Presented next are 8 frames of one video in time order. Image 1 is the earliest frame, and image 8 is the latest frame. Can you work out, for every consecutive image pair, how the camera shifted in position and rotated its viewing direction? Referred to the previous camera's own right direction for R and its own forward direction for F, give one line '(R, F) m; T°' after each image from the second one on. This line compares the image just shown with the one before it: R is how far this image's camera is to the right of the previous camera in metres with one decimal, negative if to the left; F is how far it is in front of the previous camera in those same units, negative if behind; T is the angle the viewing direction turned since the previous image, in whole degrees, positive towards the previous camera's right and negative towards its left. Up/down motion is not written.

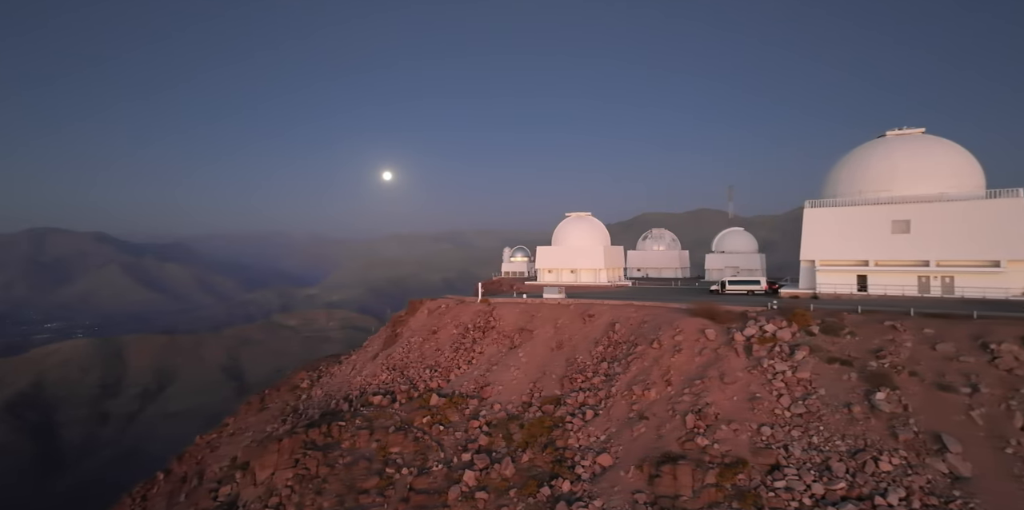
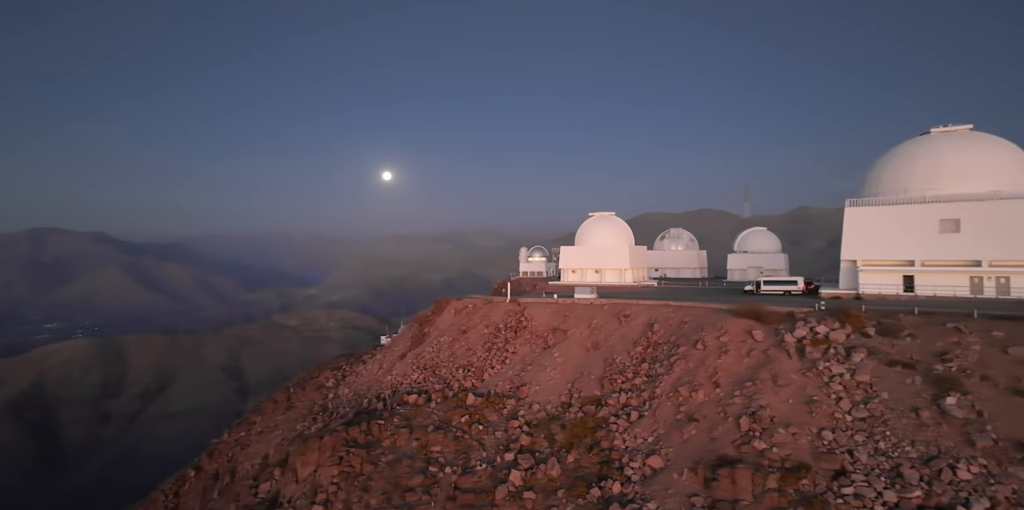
(-0.6, 0.0) m; -3°
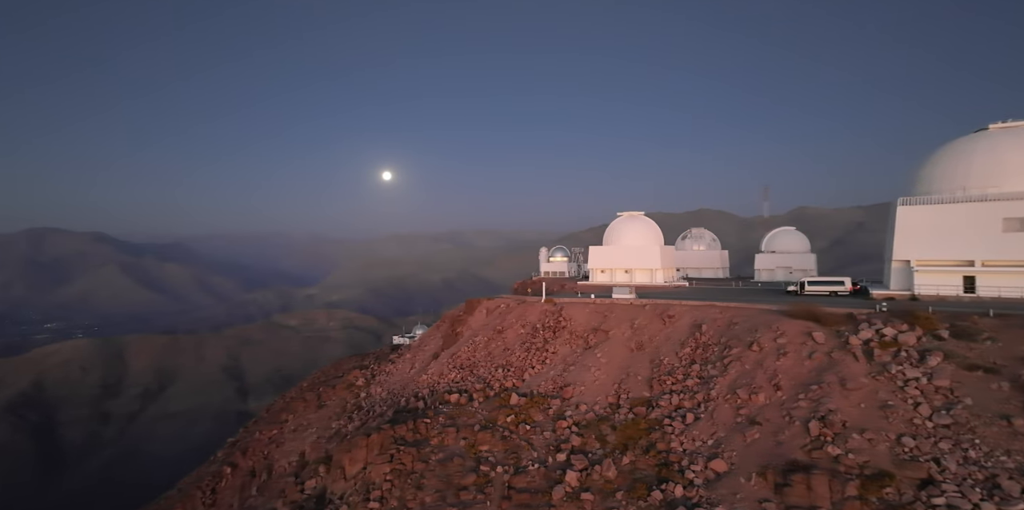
(-0.7, +0.1) m; -3°
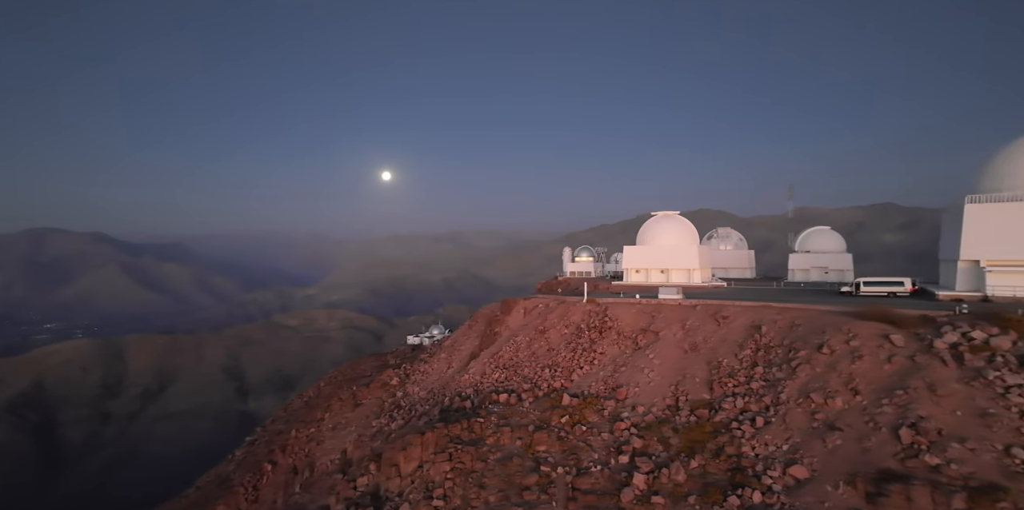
(-0.8, +0.2) m; -4°
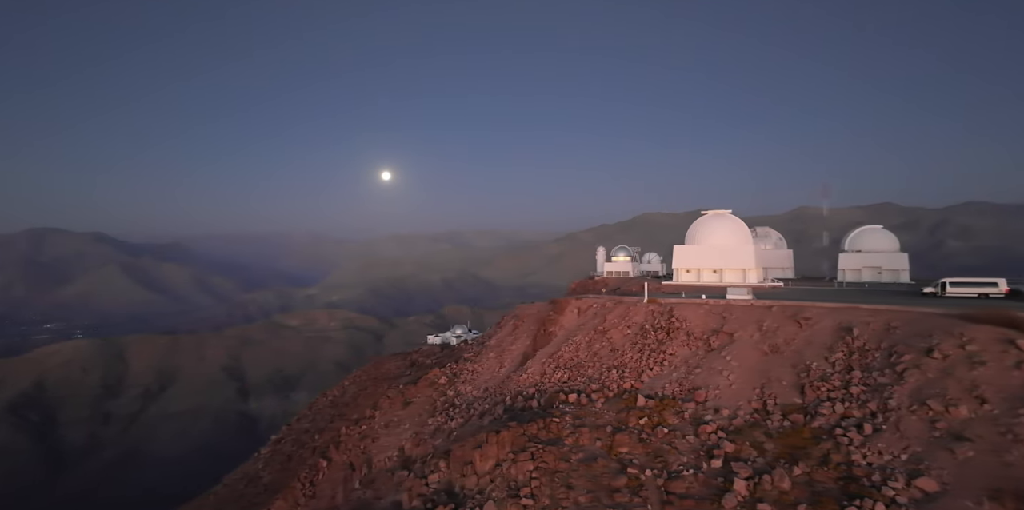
(-1.1, +0.3) m; -5°
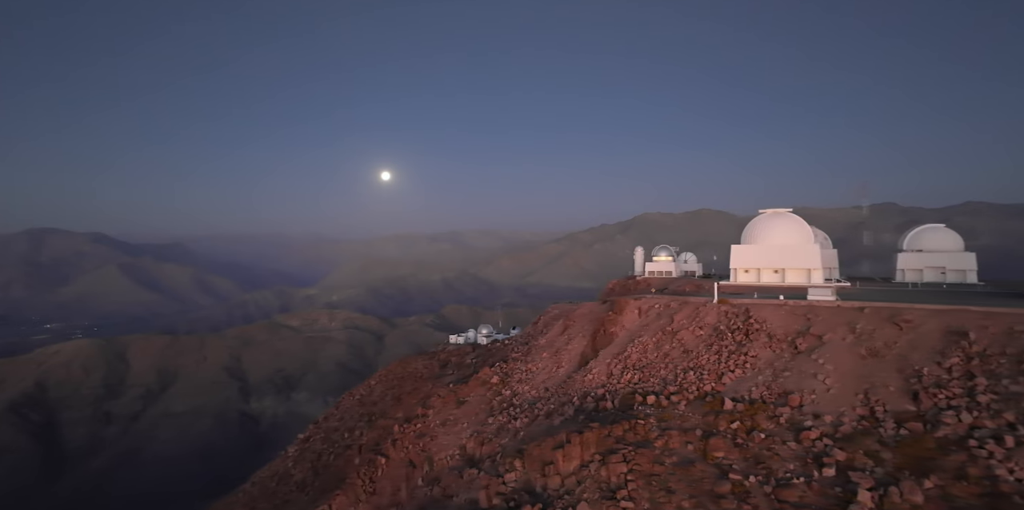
(-1.2, +0.4) m; -6°
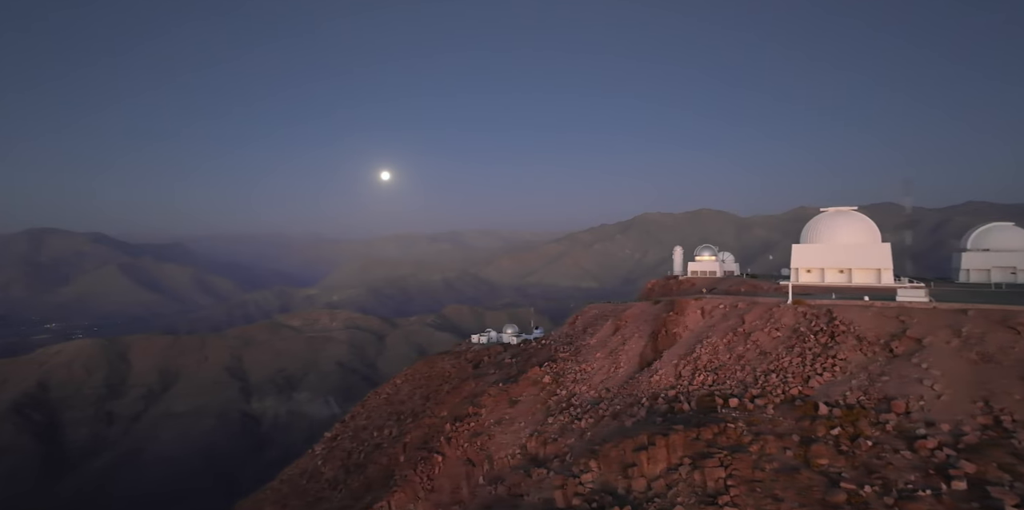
(-1.1, +0.5) m; -6°
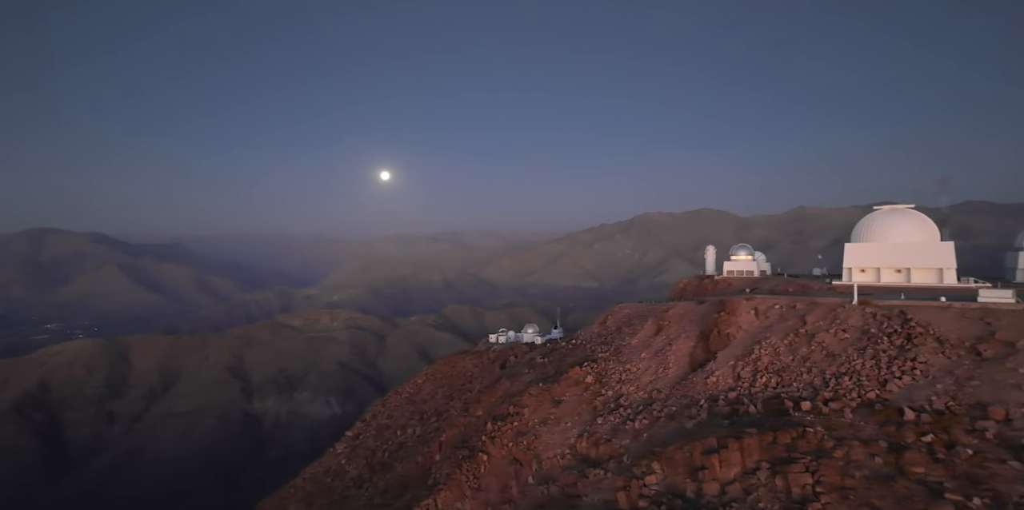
(-0.9, +0.5) m; -5°
